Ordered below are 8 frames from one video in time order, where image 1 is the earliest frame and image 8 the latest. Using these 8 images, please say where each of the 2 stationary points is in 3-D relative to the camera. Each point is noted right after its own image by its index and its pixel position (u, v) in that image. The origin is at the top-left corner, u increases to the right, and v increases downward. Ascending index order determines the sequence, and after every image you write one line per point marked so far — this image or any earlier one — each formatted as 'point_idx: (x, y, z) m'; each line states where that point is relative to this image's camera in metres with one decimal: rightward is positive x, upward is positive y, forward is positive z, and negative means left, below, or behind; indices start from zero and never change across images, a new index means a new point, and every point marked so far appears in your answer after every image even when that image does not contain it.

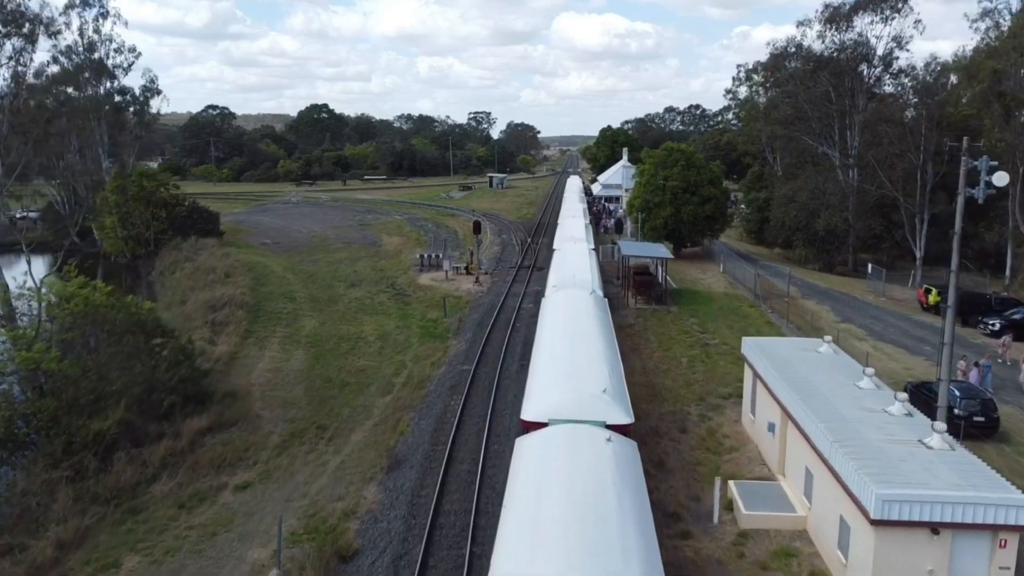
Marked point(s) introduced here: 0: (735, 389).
0: (+5.0, -2.3, +18.2) m
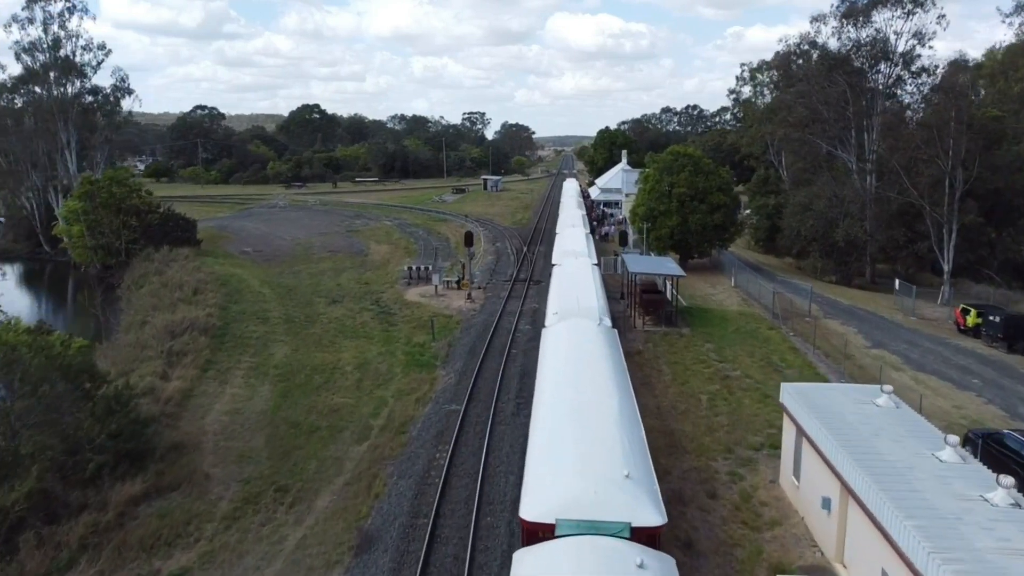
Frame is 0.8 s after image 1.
0: (+4.9, -2.9, +15.7) m
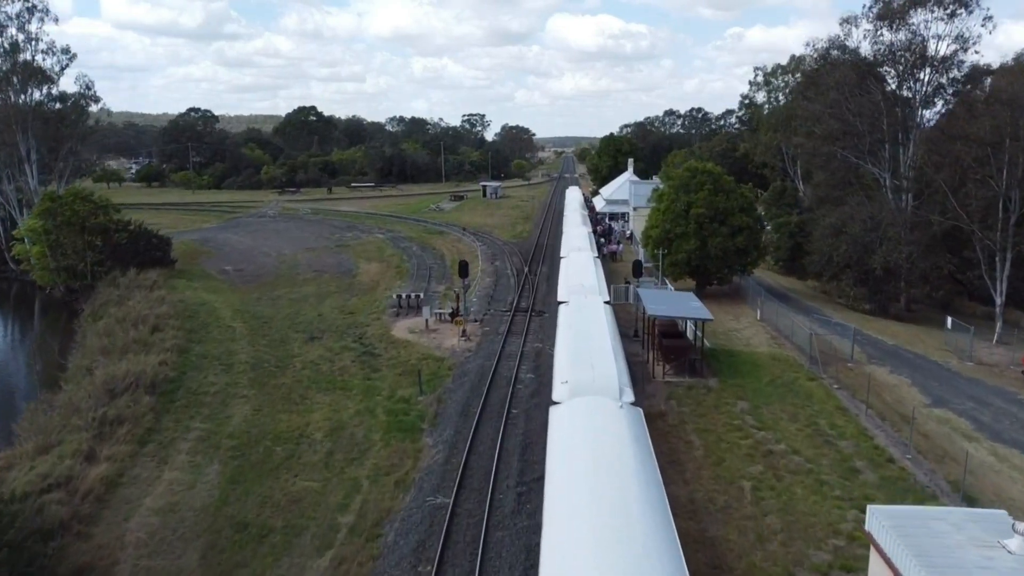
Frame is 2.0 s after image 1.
0: (+4.9, -4.0, +12.4) m
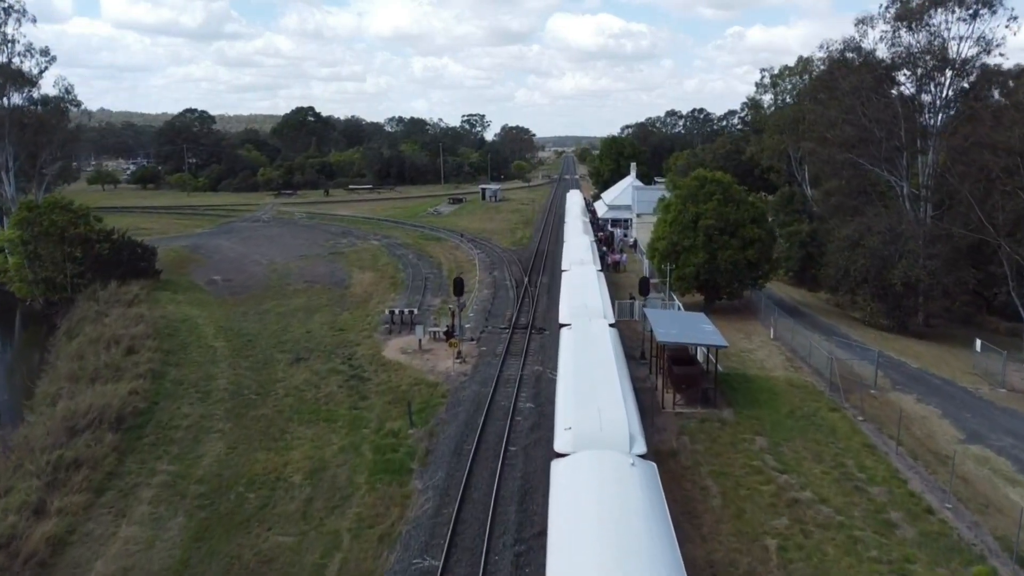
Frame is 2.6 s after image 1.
0: (+4.9, -4.6, +10.8) m
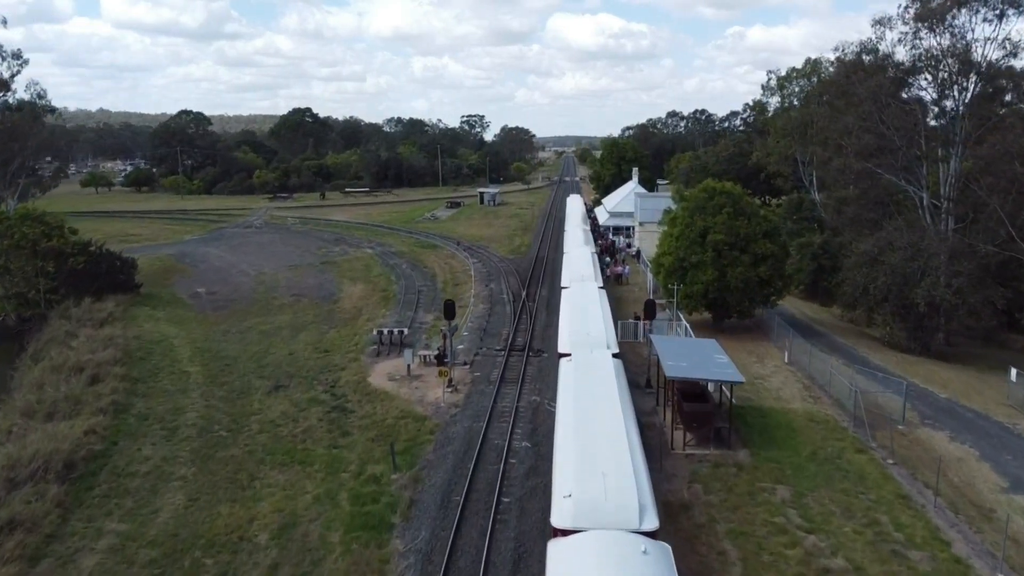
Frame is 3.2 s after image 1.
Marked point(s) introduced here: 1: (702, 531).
0: (+4.7, -5.2, +9.0) m
1: (+3.4, -4.3, +14.4) m
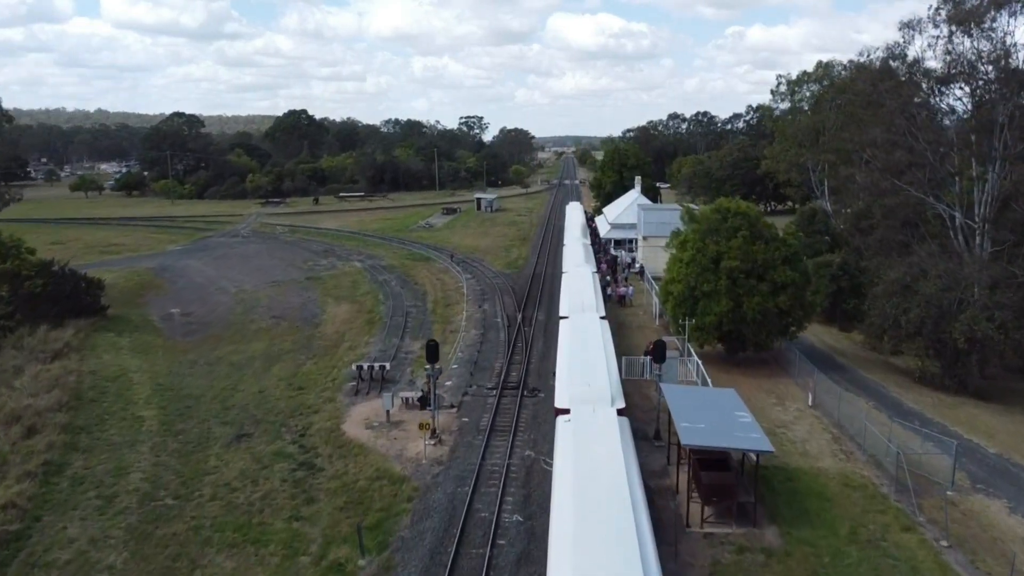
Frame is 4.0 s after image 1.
0: (+4.5, -6.2, +6.4) m
1: (+3.1, -5.3, +11.8) m
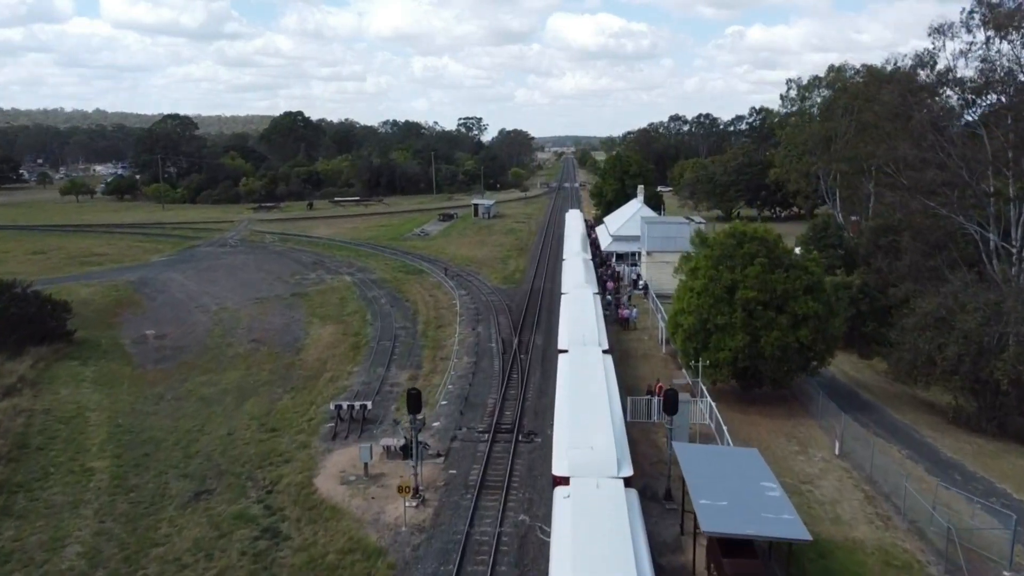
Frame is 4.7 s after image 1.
0: (+4.3, -7.1, +4.1) m
1: (+3.0, -6.1, +9.6) m
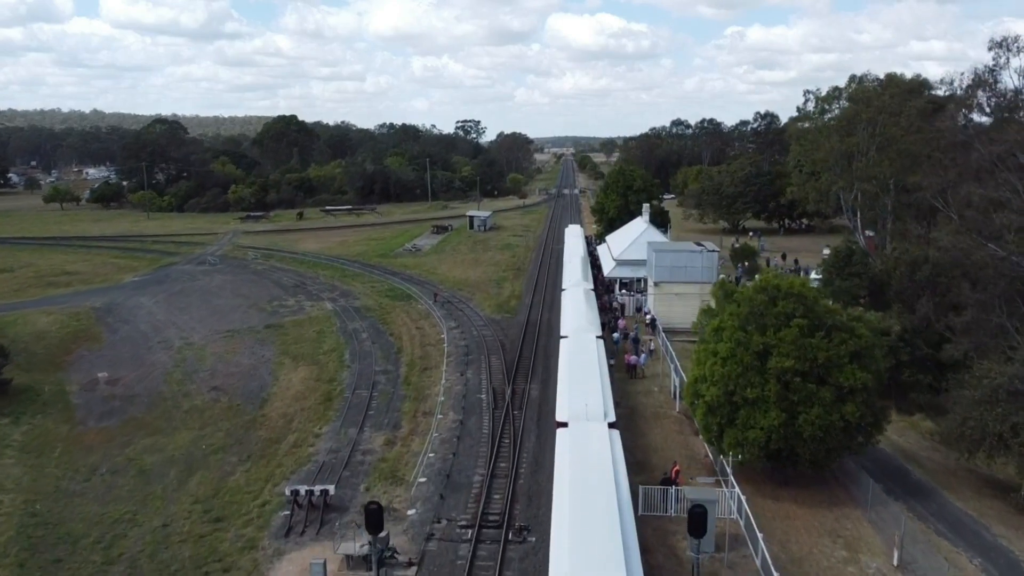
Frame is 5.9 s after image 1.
0: (+4.1, -8.6, +0.5) m
1: (+2.7, -7.7, +5.9) m
